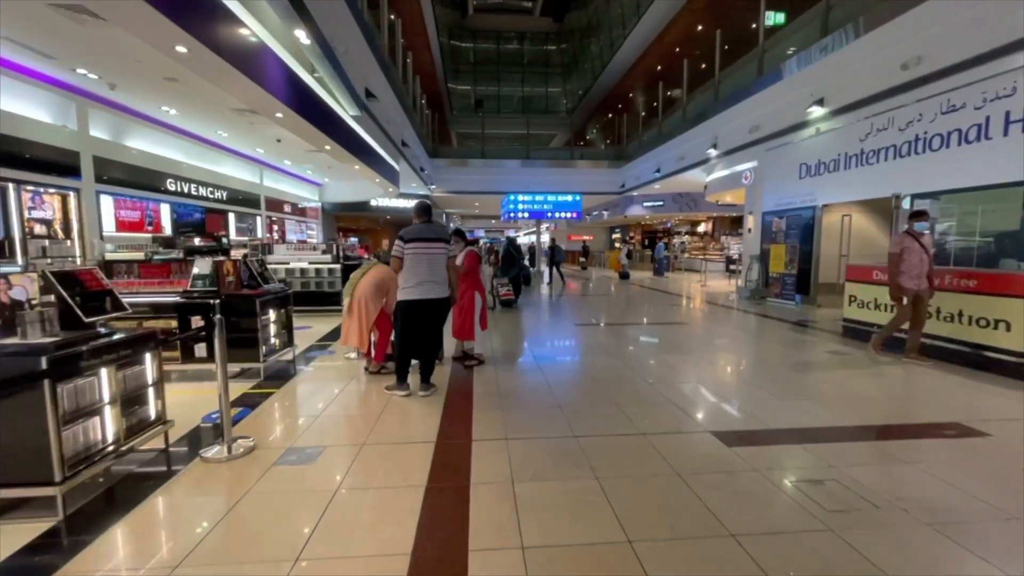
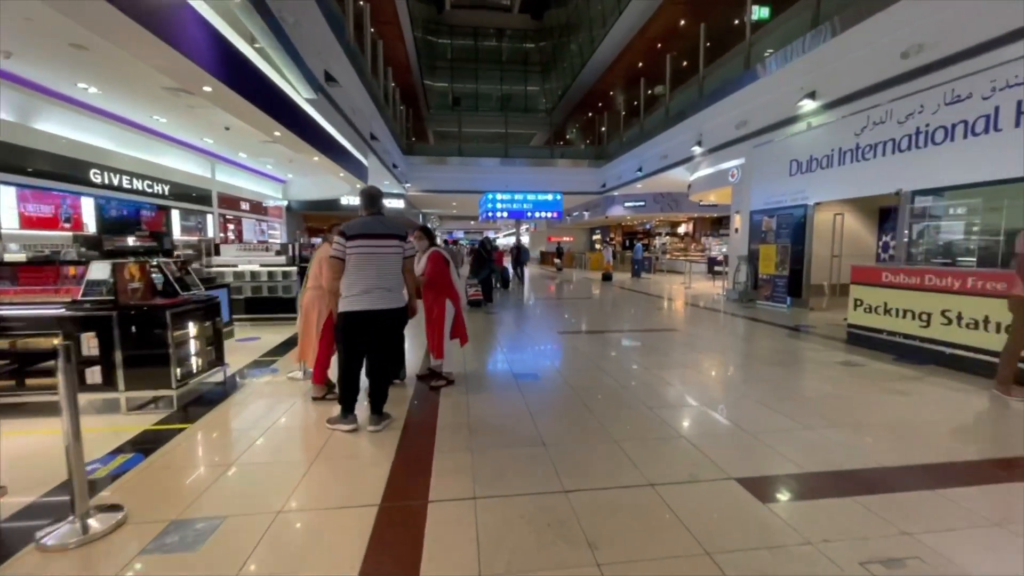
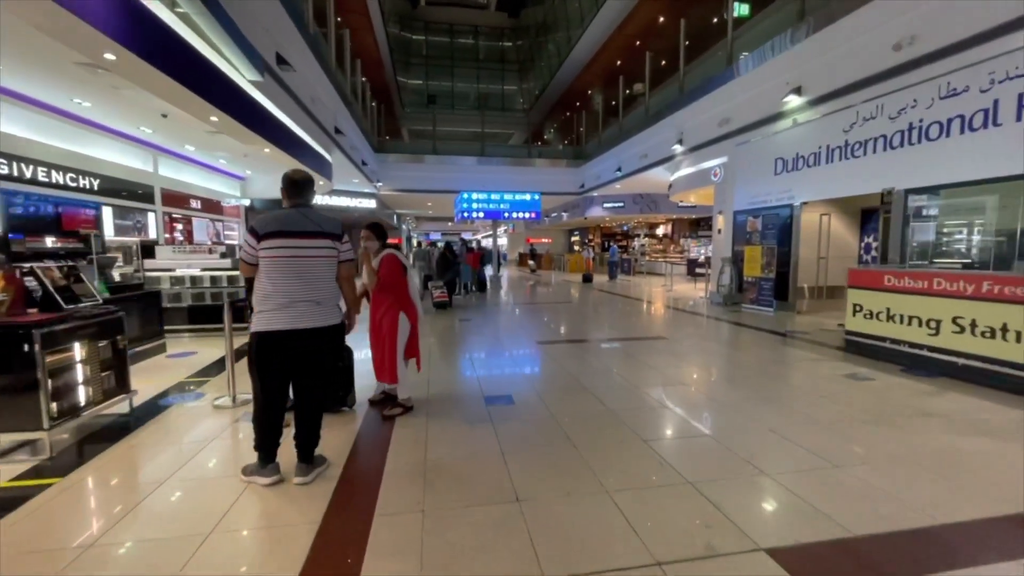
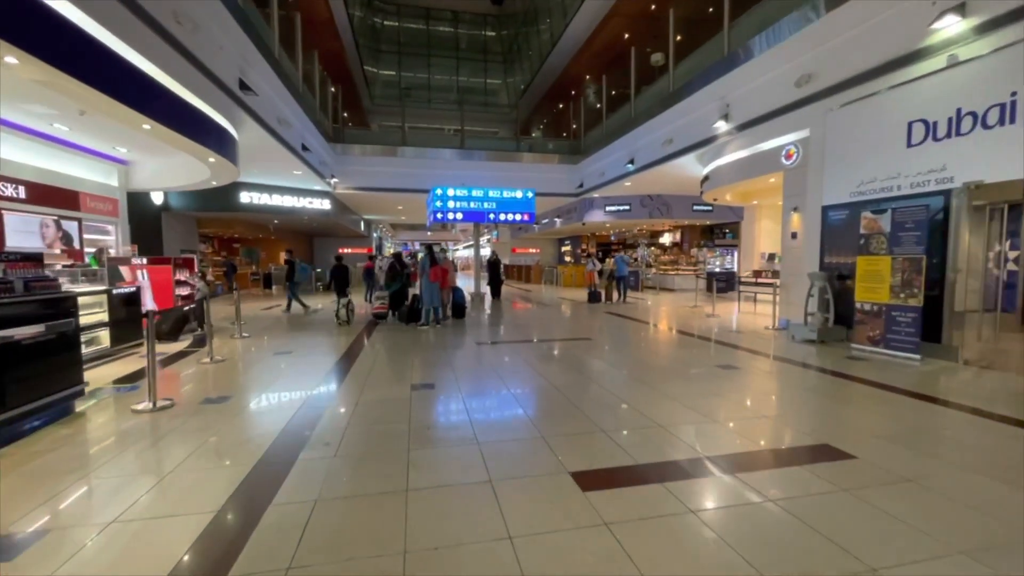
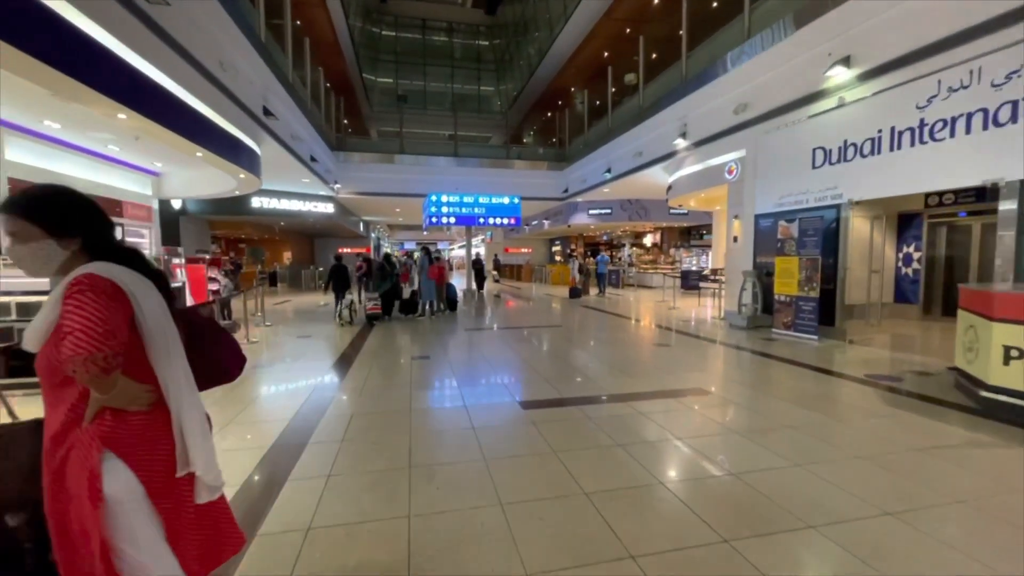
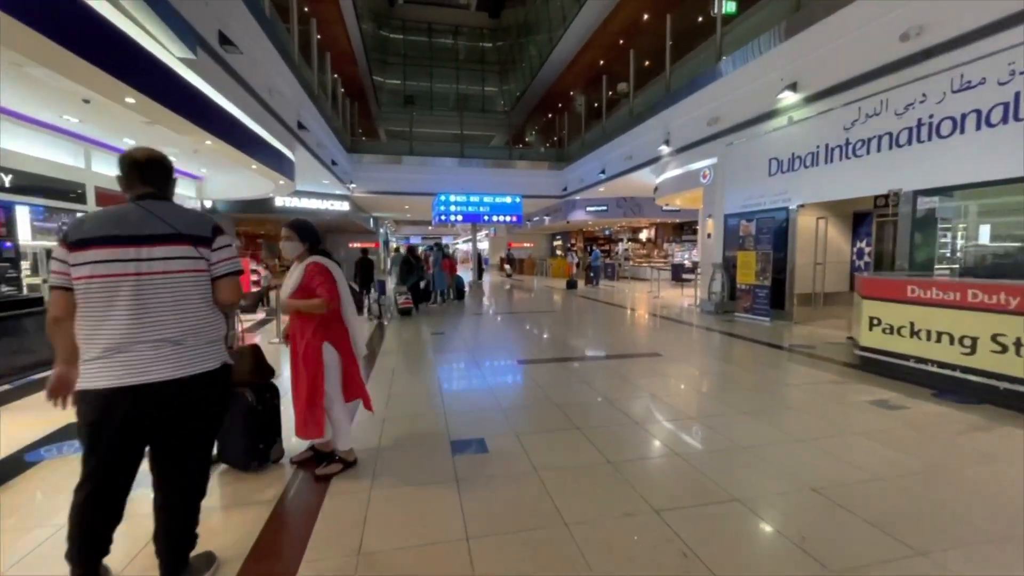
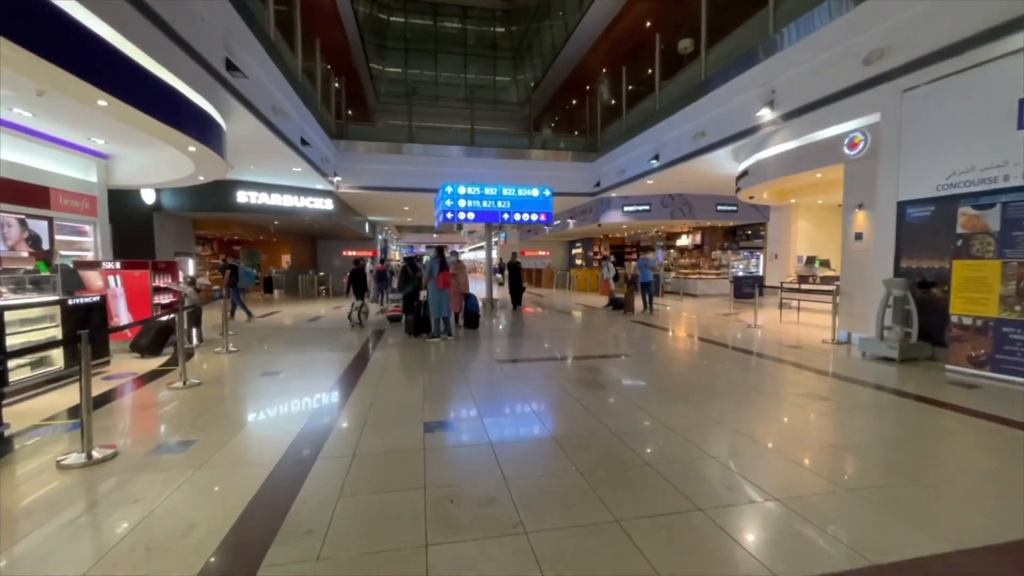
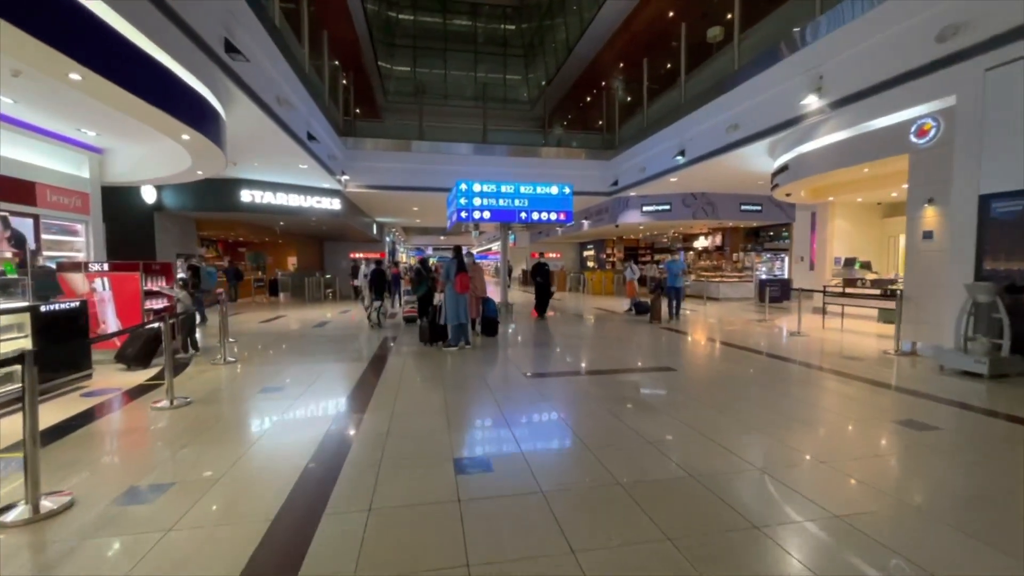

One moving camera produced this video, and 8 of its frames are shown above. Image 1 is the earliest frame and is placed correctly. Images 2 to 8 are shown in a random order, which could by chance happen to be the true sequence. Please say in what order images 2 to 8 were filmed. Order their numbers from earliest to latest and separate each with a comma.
2, 3, 6, 5, 4, 7, 8
